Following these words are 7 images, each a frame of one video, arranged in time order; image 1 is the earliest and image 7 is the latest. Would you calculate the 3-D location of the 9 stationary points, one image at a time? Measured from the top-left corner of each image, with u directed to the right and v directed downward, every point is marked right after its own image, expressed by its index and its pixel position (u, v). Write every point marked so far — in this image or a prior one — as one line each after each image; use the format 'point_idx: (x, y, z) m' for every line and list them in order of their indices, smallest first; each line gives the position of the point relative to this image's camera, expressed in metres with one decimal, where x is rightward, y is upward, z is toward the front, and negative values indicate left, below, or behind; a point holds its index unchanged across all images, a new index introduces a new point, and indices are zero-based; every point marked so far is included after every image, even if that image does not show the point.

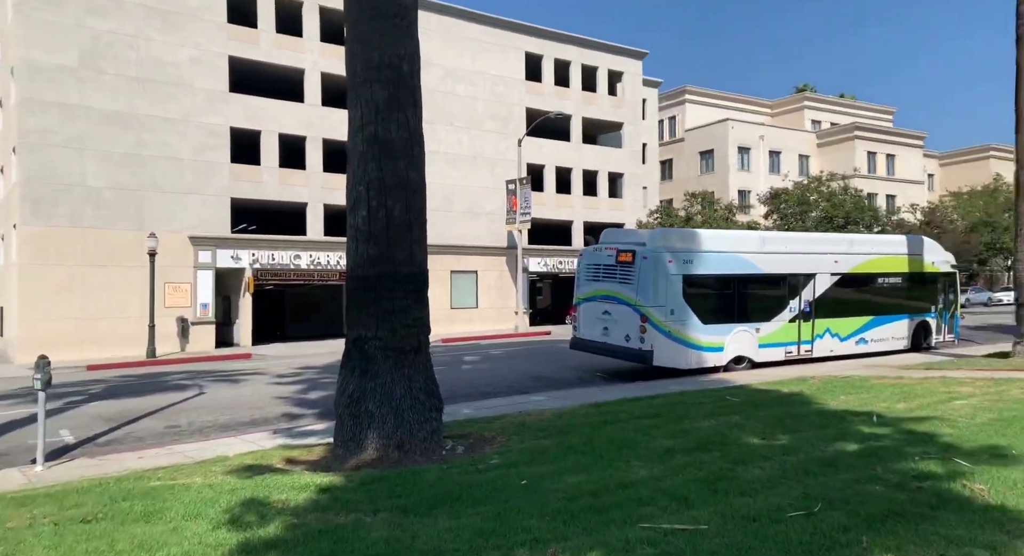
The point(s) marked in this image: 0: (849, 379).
0: (+5.5, -1.6, +12.5) m
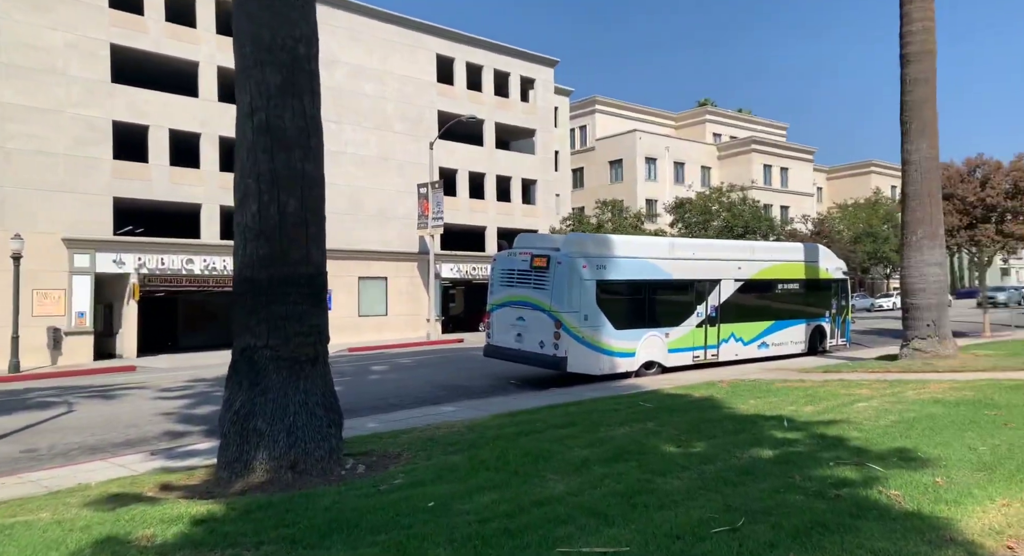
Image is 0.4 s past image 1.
0: (+4.0, -1.7, +12.6) m
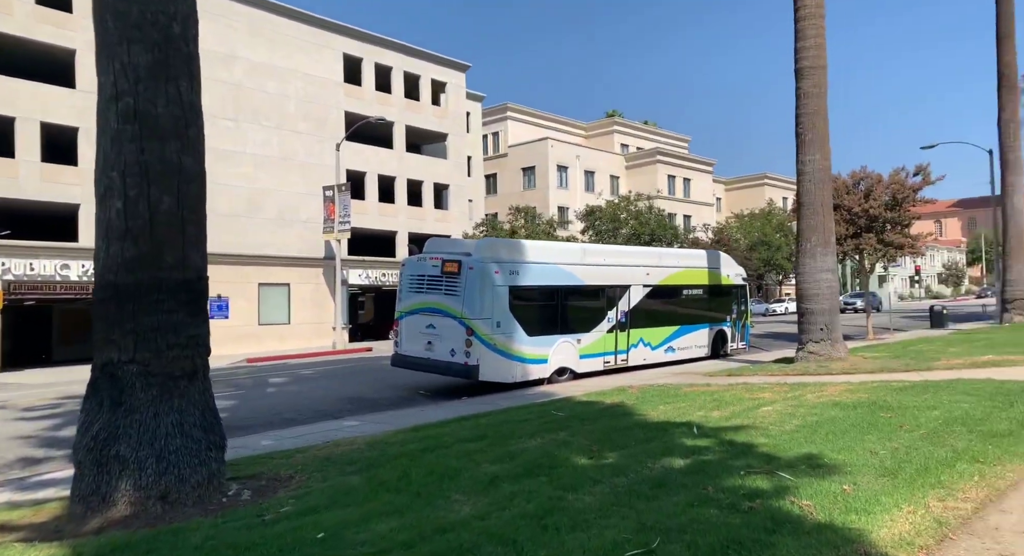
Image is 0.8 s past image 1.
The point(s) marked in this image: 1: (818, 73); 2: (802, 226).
0: (+2.5, -1.8, +12.7) m
1: (+6.9, +4.6, +17.3) m
2: (+6.6, +1.2, +17.5) m
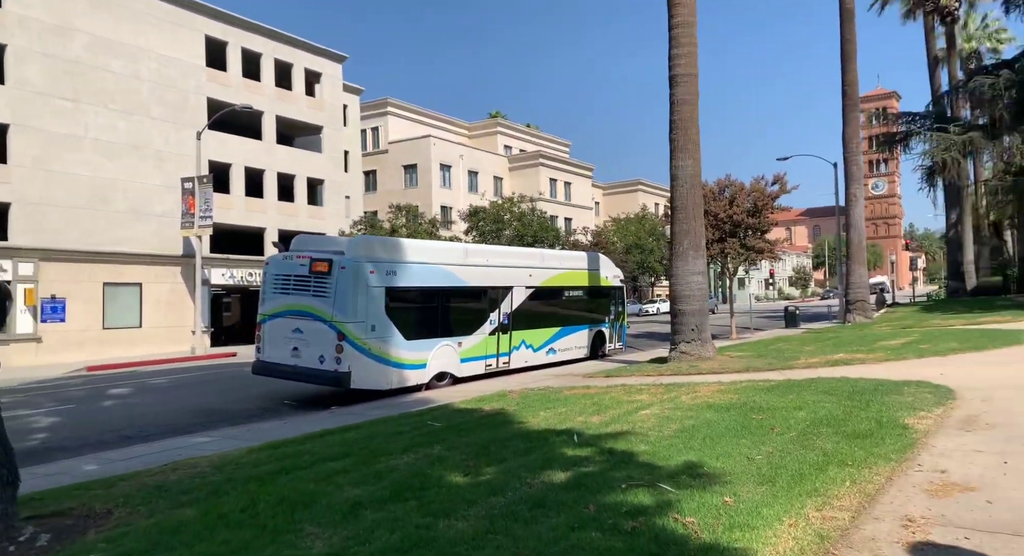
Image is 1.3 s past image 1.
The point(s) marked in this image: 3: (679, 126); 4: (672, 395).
0: (+0.5, -1.9, +12.5) m
1: (+4.2, +4.5, +17.7) m
2: (+3.8, +1.1, +17.8) m
3: (+3.9, +3.5, +17.8) m
4: (+2.3, -1.7, +11.1) m
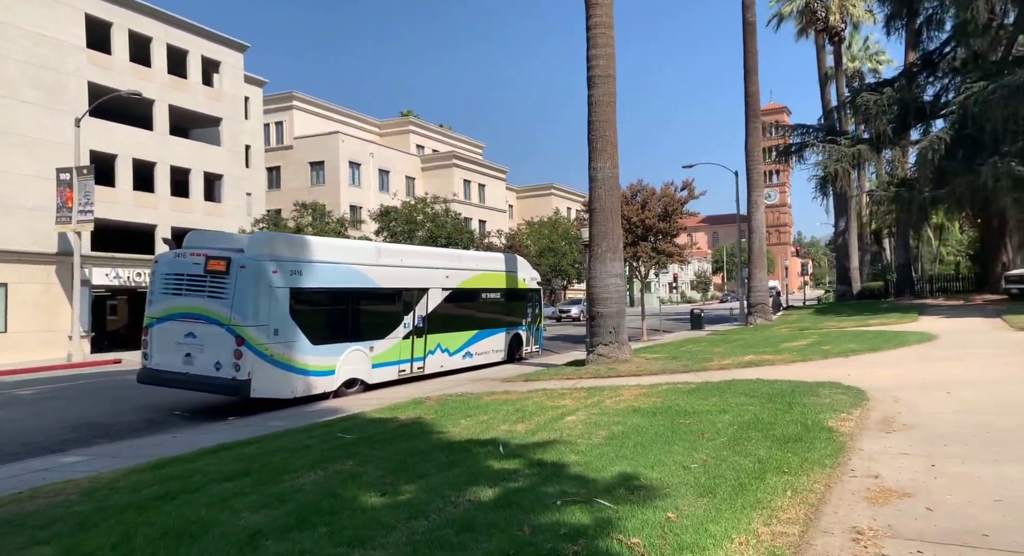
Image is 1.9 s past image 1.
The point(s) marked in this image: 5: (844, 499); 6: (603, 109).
0: (-0.8, -1.9, +12.0) m
1: (+2.2, +4.5, +17.6) m
2: (+1.9, +1.1, +17.7) m
3: (+1.9, +3.5, +17.7) m
4: (+1.2, -1.7, +10.8) m
5: (+2.3, -1.5, +5.3) m
6: (+2.1, +3.9, +17.6) m
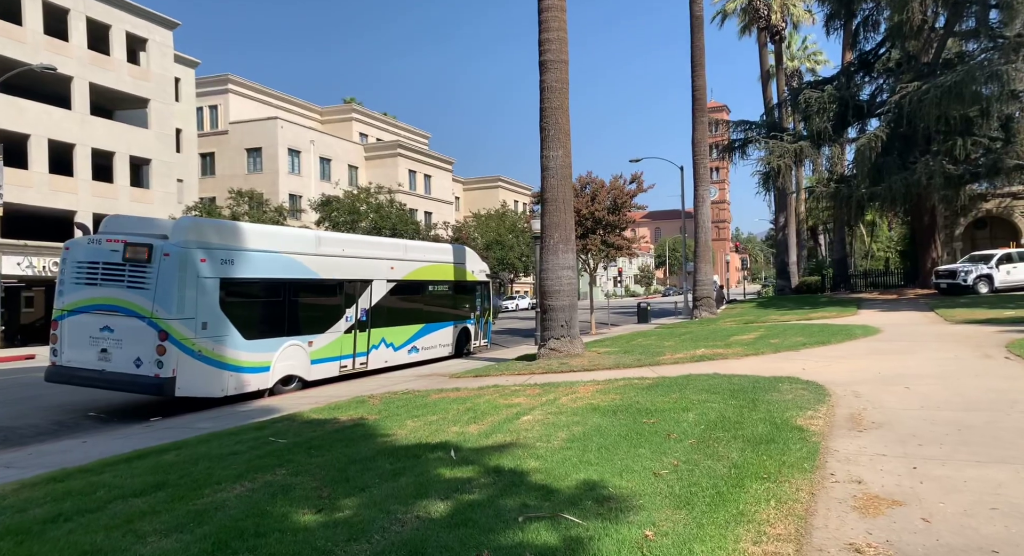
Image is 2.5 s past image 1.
0: (-1.5, -1.7, +11.2) m
1: (+1.1, +4.7, +17.0) m
2: (+0.7, +1.2, +17.1) m
3: (+0.8, +3.6, +17.1) m
4: (+0.5, -1.6, +10.2) m
5: (+2.0, -1.4, +4.8) m
6: (+0.9, +4.0, +17.0) m
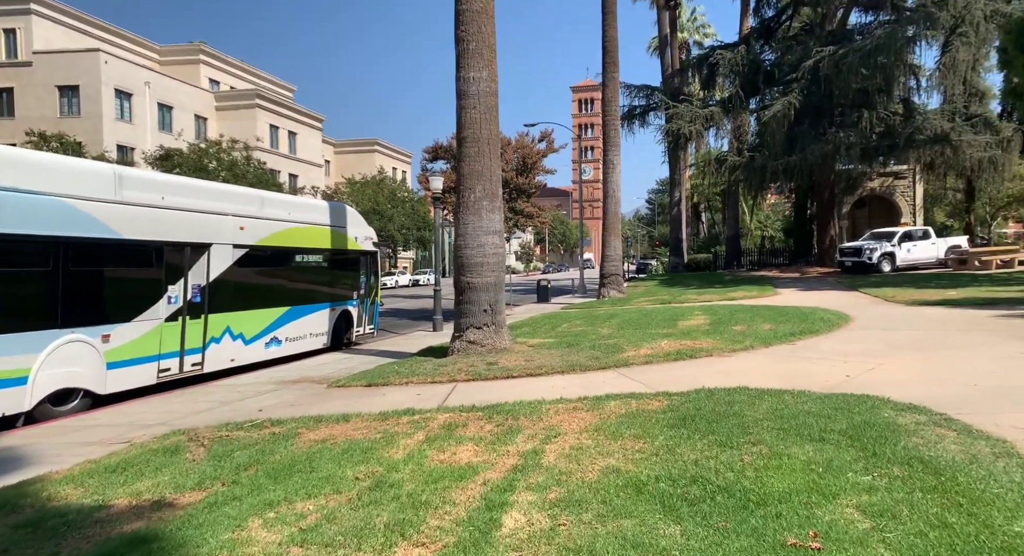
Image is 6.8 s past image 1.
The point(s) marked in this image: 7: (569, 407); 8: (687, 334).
0: (-2.1, -1.4, +6.5) m
1: (-0.4, +5.2, +12.4) m
2: (-0.8, +1.8, +12.5) m
3: (-0.7, +4.2, +12.5) m
4: (+0.1, -1.3, +5.8) m
5: (+2.4, -1.3, +0.7) m
6: (-0.6, +4.6, +12.4) m
7: (+0.6, -1.2, +7.3) m
8: (+3.3, -1.1, +14.5) m
